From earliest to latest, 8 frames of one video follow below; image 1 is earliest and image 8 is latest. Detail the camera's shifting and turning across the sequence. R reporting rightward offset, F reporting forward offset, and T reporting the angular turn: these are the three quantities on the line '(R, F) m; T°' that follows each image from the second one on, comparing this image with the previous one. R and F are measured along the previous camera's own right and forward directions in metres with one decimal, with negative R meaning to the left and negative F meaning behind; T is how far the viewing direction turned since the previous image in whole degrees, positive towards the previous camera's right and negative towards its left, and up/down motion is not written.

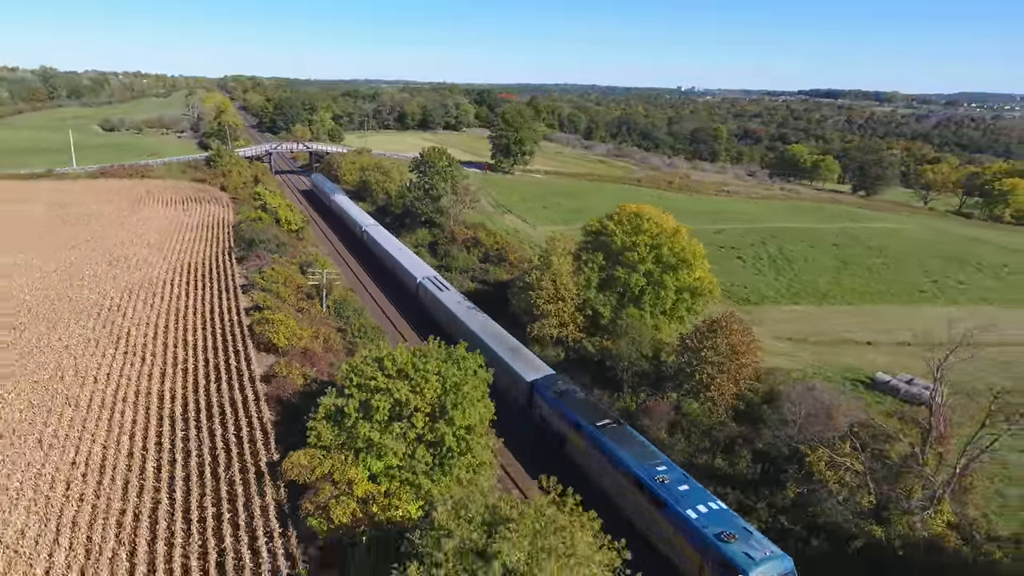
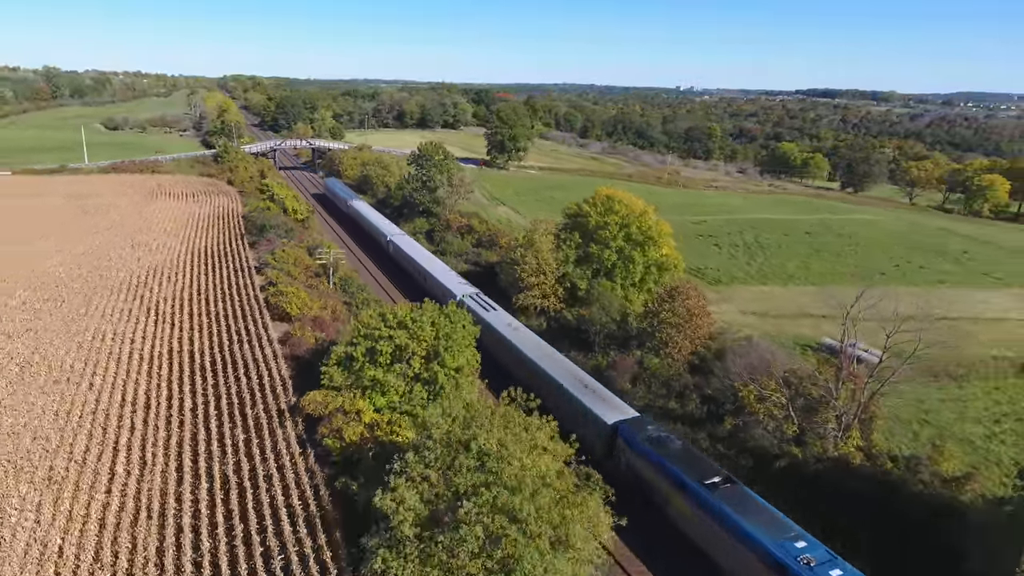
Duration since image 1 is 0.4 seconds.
(+0.6, -3.7) m; 0°
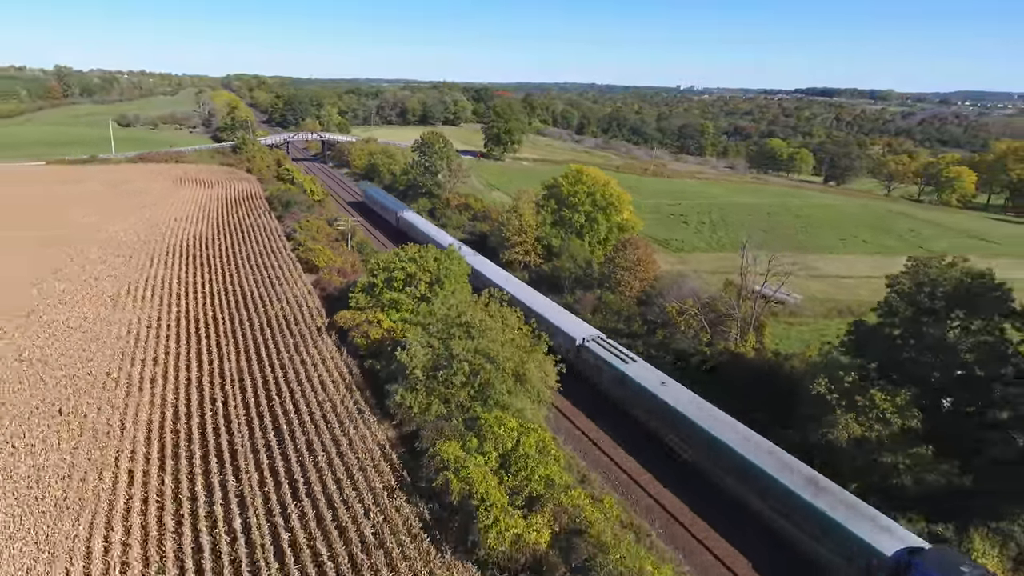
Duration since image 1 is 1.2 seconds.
(+0.9, -7.5) m; 0°
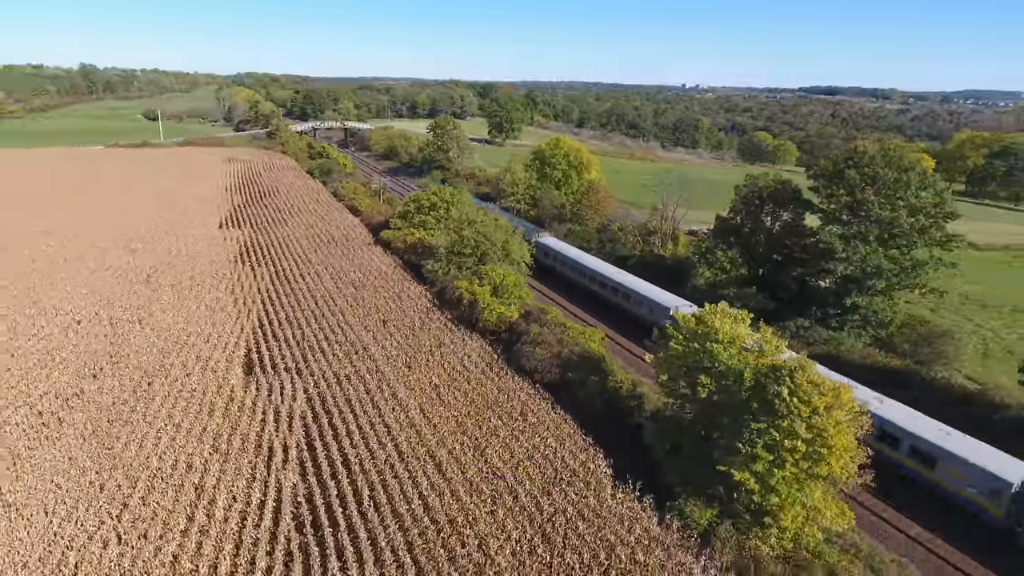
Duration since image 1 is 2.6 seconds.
(+0.9, -13.2) m; 0°
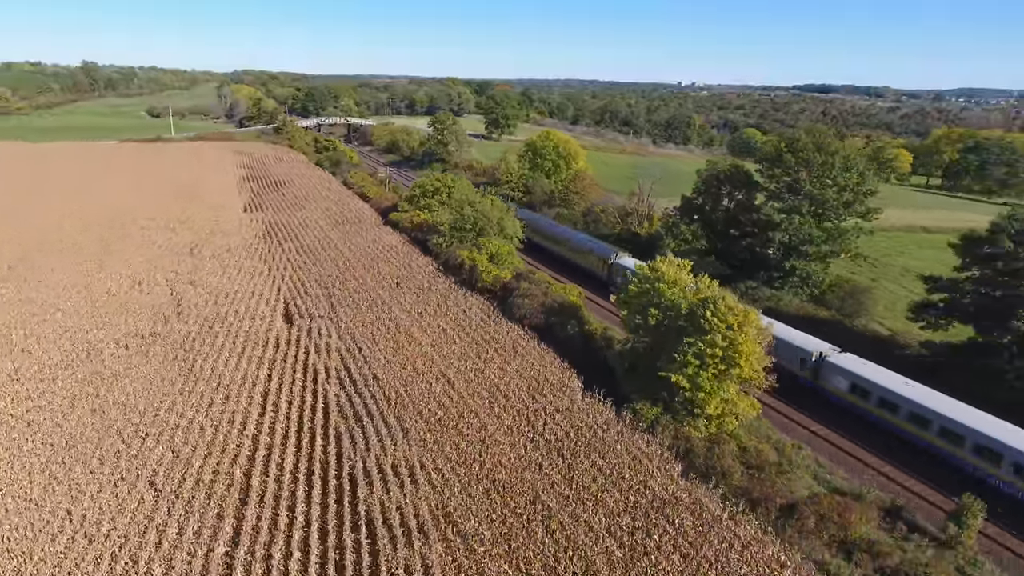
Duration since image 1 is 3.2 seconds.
(+0.2, -5.7) m; 0°
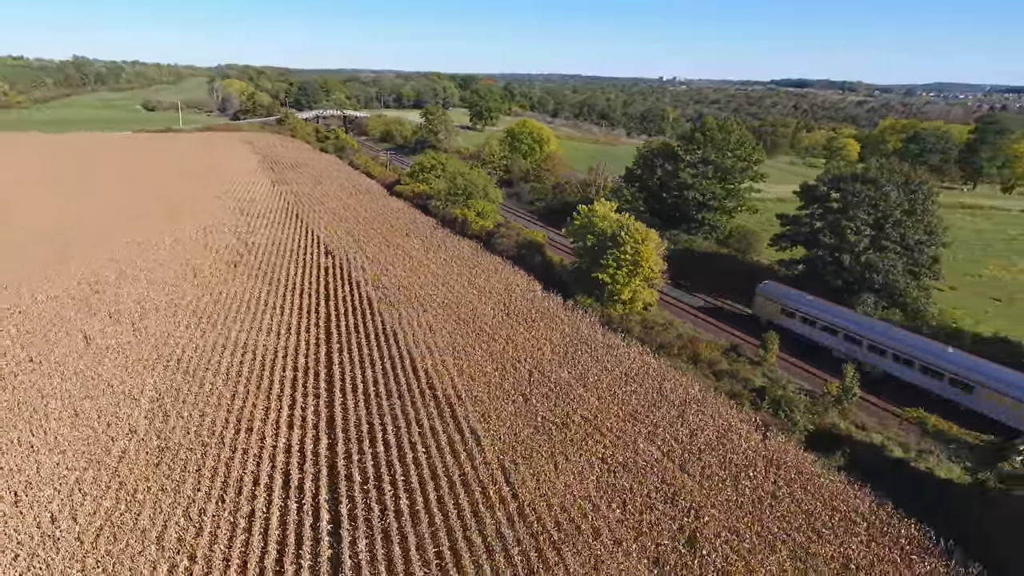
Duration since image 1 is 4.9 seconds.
(+0.1, -11.8) m; +1°
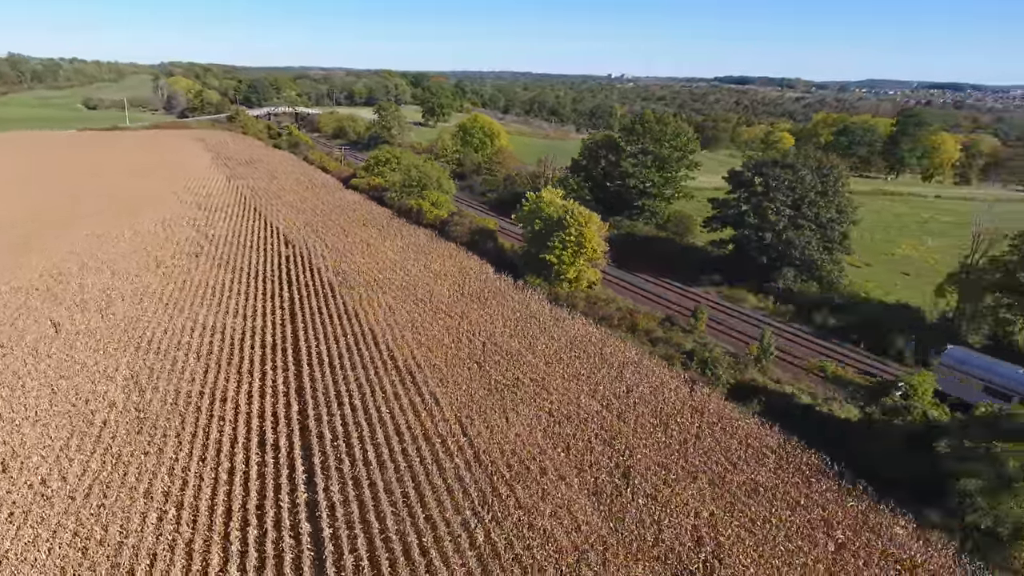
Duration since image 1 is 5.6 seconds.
(+0.1, -2.5) m; +4°
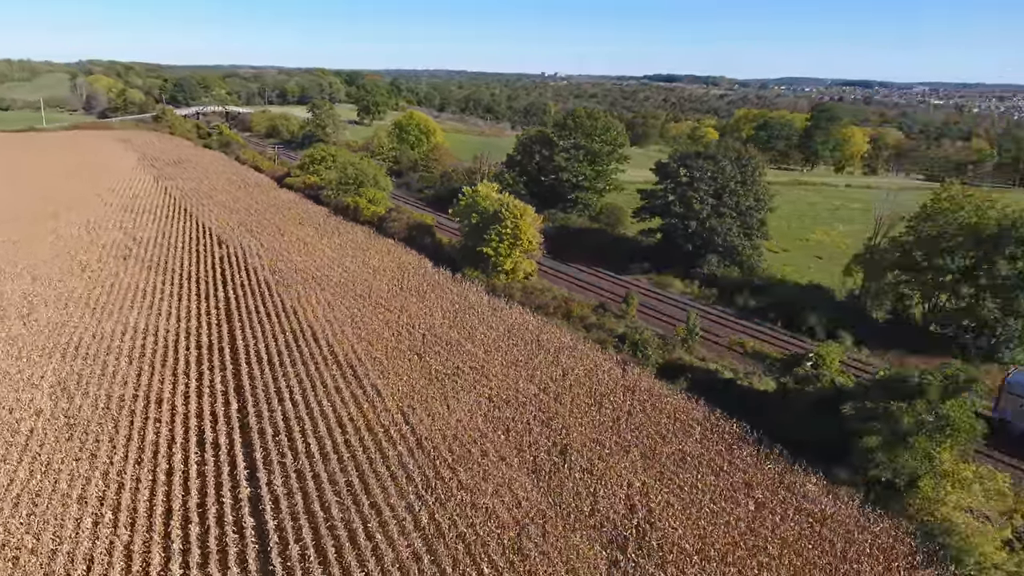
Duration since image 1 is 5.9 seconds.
(+0.2, -0.8) m; +5°
